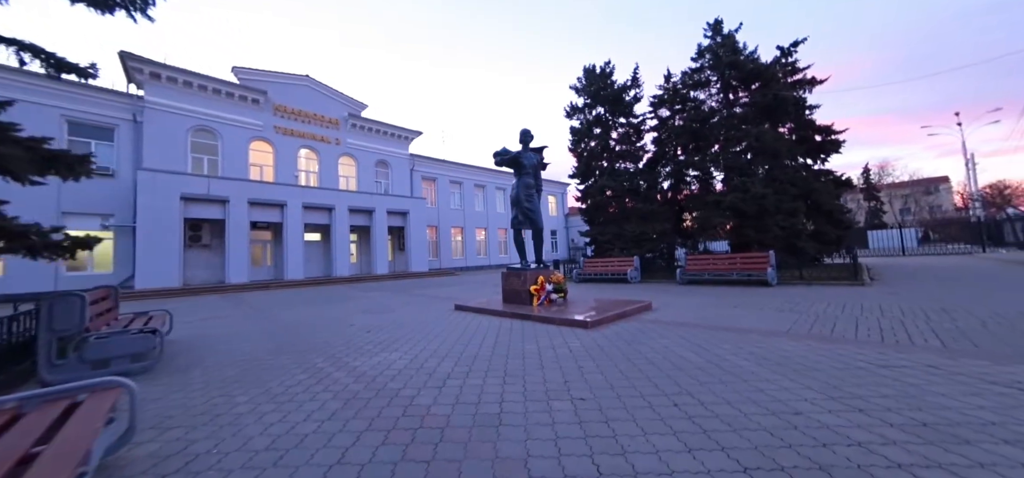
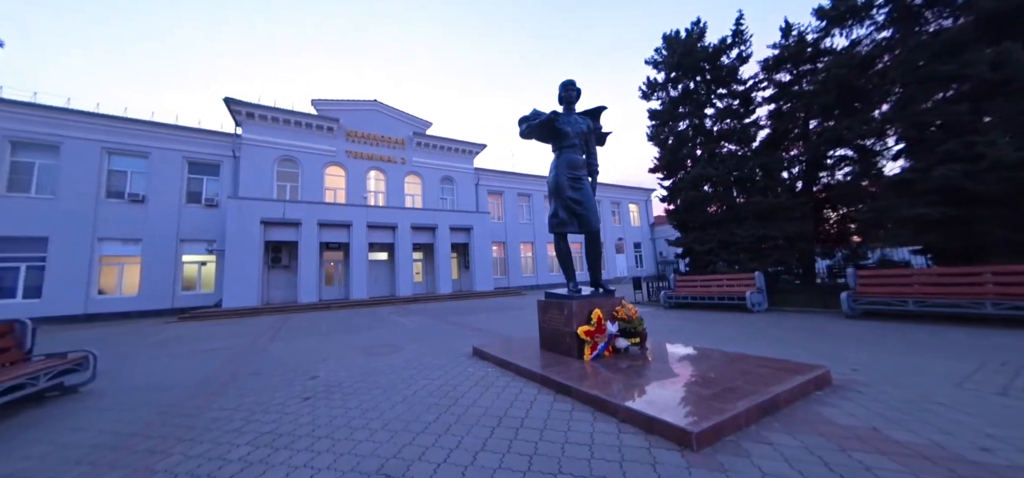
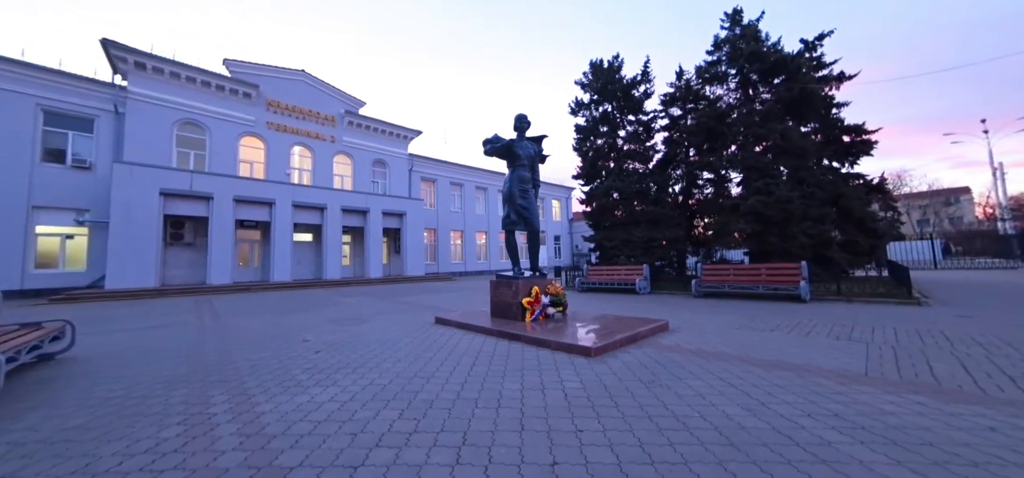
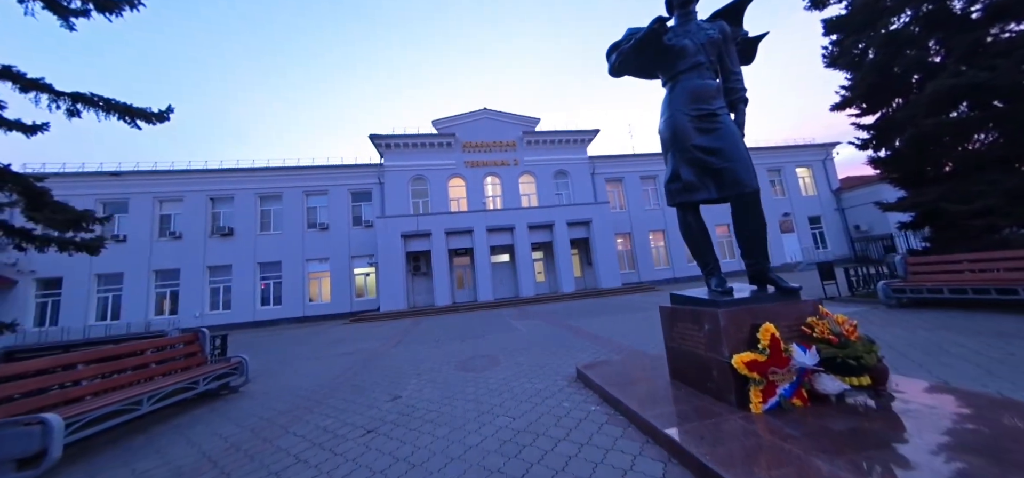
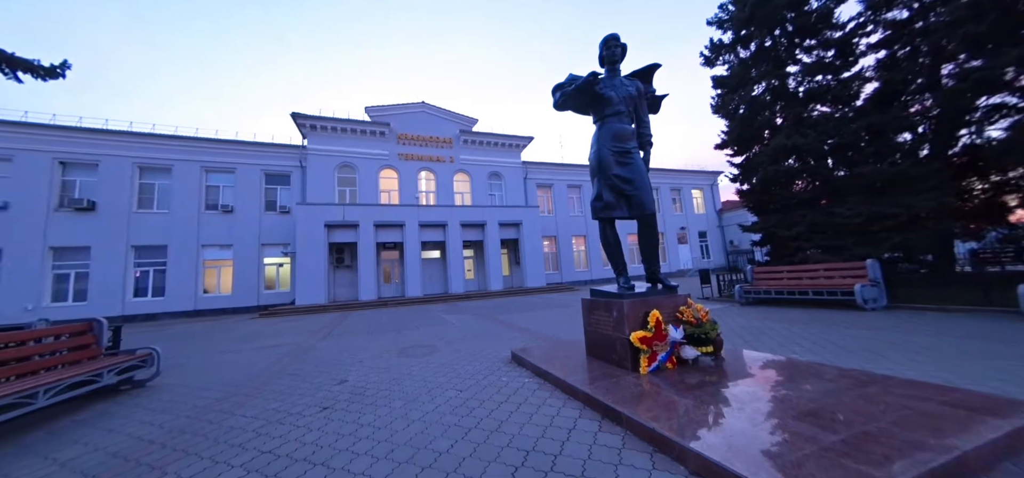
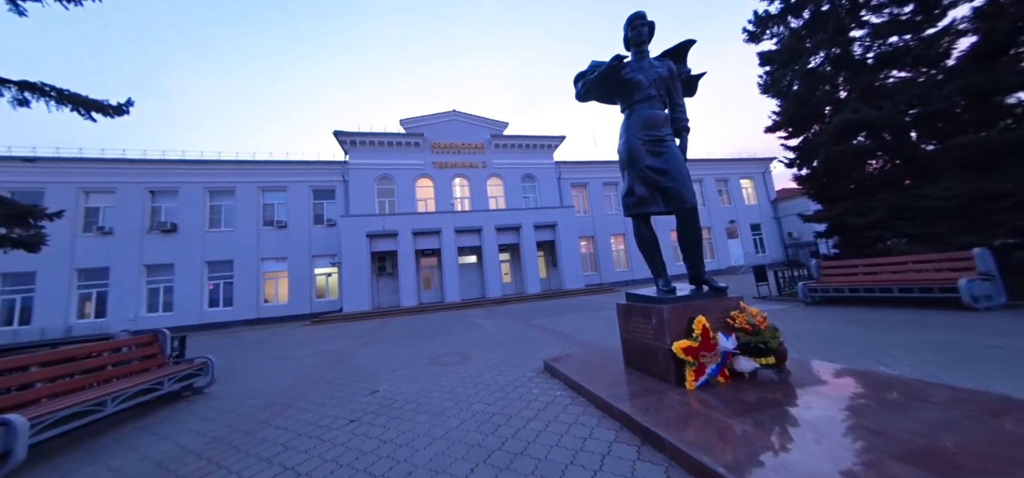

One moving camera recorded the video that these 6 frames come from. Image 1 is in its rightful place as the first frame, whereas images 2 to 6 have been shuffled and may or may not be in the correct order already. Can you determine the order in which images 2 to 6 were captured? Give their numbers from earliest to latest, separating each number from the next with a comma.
3, 2, 5, 6, 4
